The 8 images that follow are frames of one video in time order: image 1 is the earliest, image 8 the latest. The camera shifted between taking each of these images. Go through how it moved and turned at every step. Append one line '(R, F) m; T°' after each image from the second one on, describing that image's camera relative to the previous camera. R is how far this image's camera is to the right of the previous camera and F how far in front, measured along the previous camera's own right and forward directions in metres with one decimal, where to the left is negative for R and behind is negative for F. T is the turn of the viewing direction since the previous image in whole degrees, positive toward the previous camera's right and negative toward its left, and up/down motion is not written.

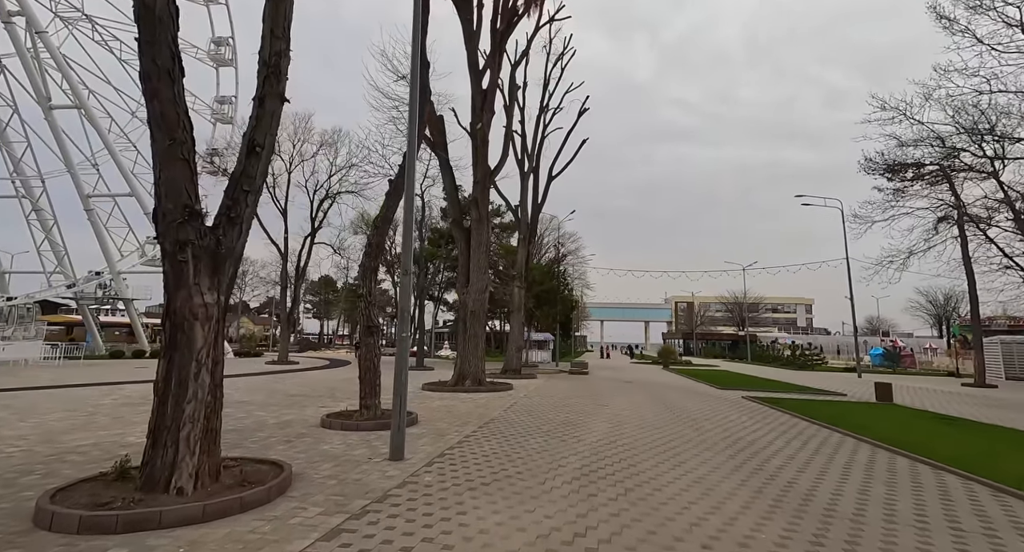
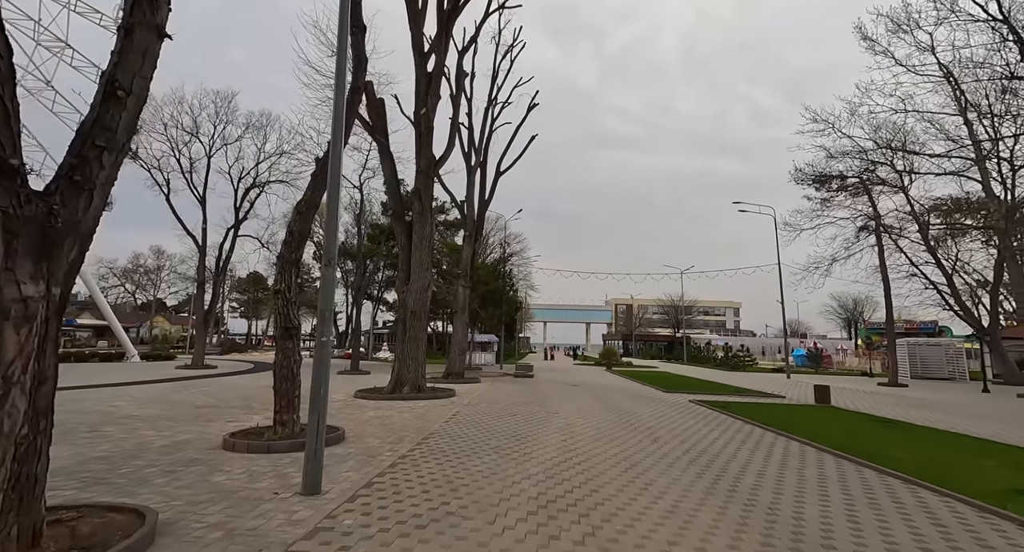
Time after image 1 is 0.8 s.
(0.0, +1.1) m; +7°
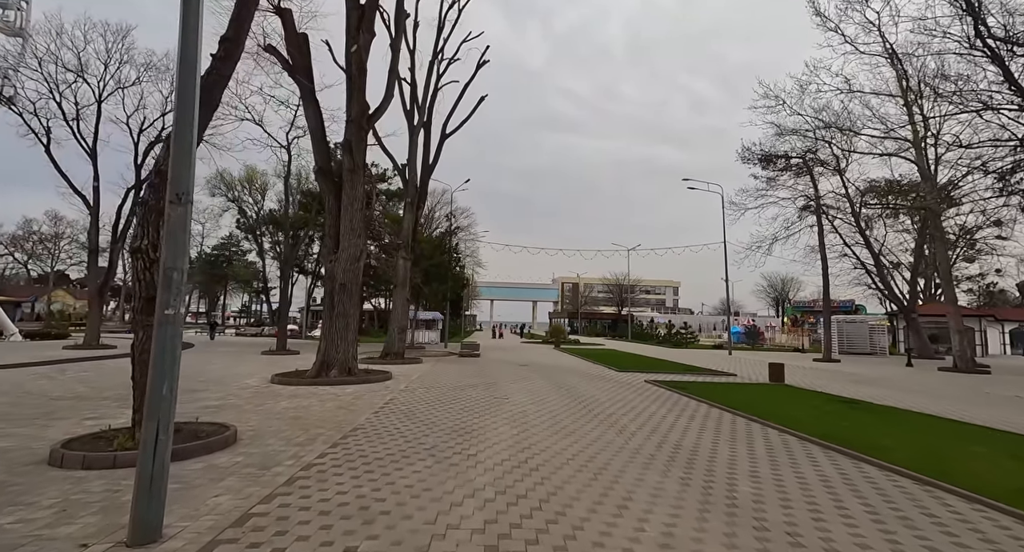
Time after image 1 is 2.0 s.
(+0.1, +1.7) m; +6°
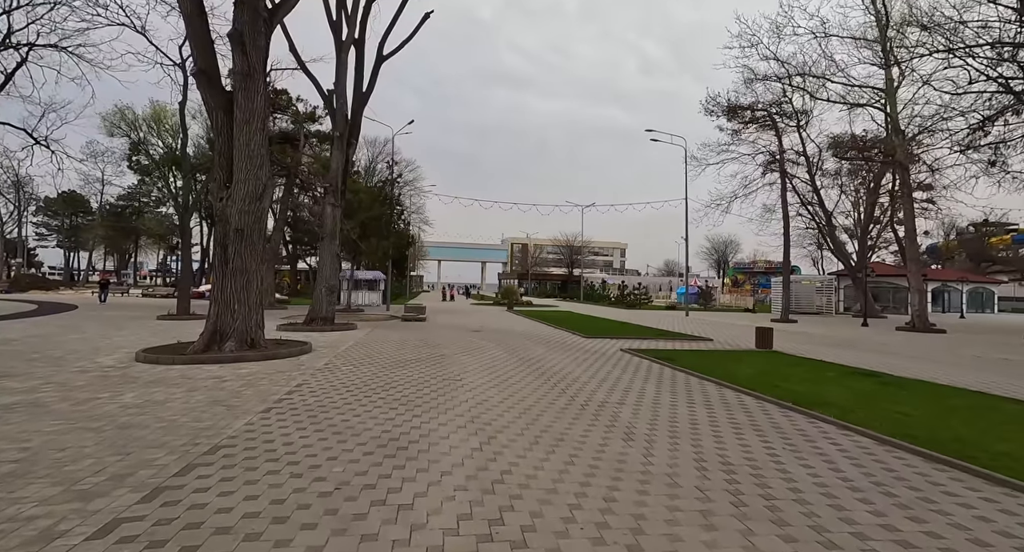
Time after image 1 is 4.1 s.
(-0.1, +3.1) m; +6°
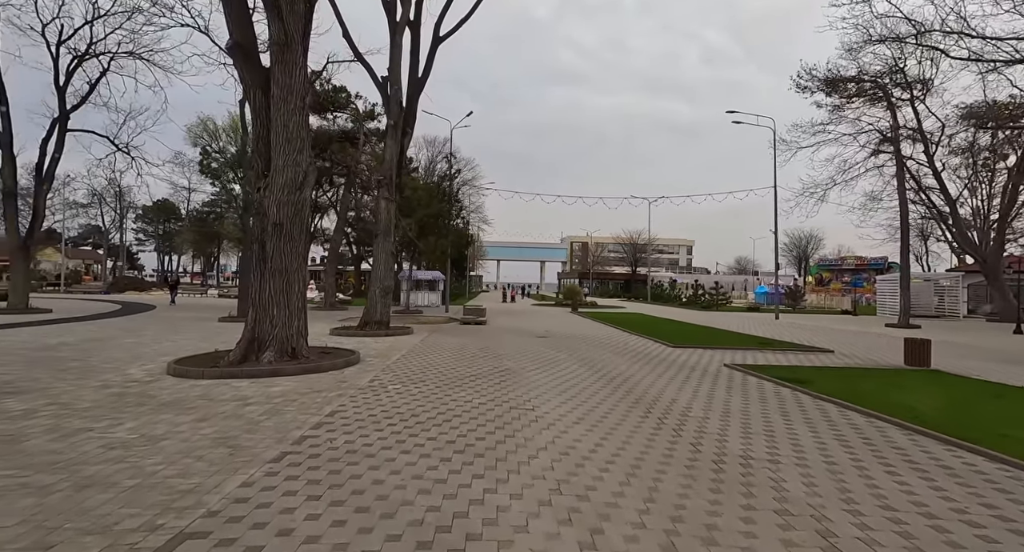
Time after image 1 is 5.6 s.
(-0.4, +2.1) m; -7°
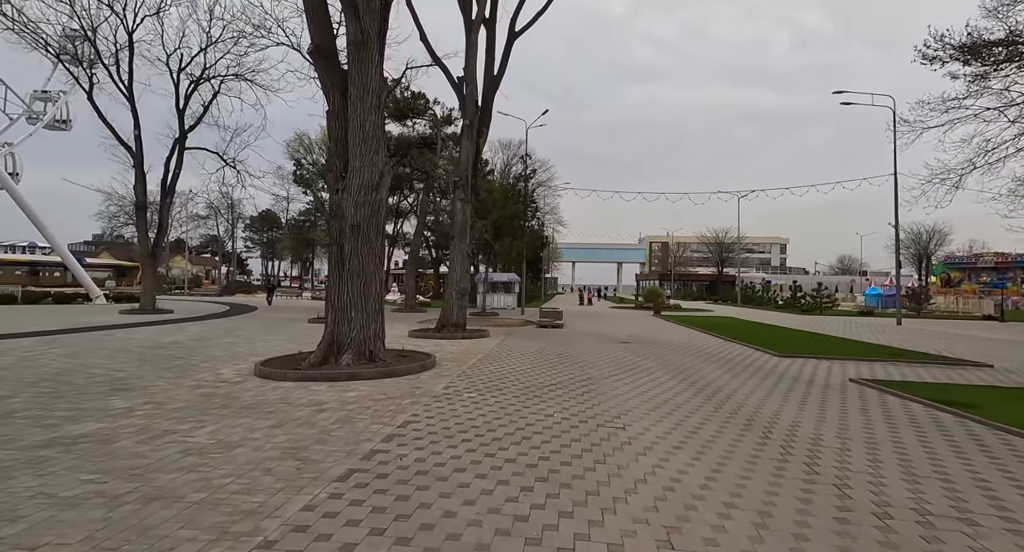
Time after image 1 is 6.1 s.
(-0.1, +0.7) m; -9°
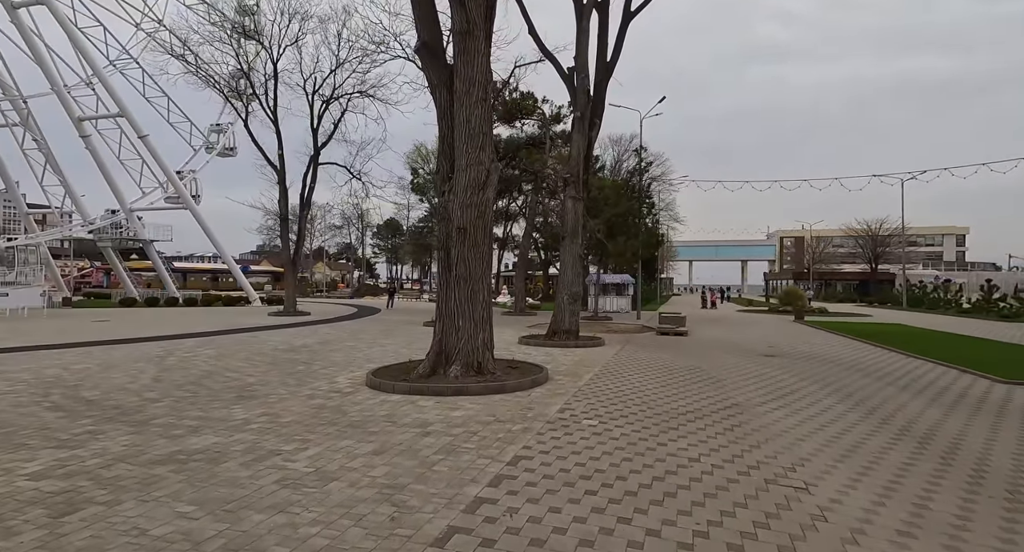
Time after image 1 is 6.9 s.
(-0.2, +1.1) m; -13°
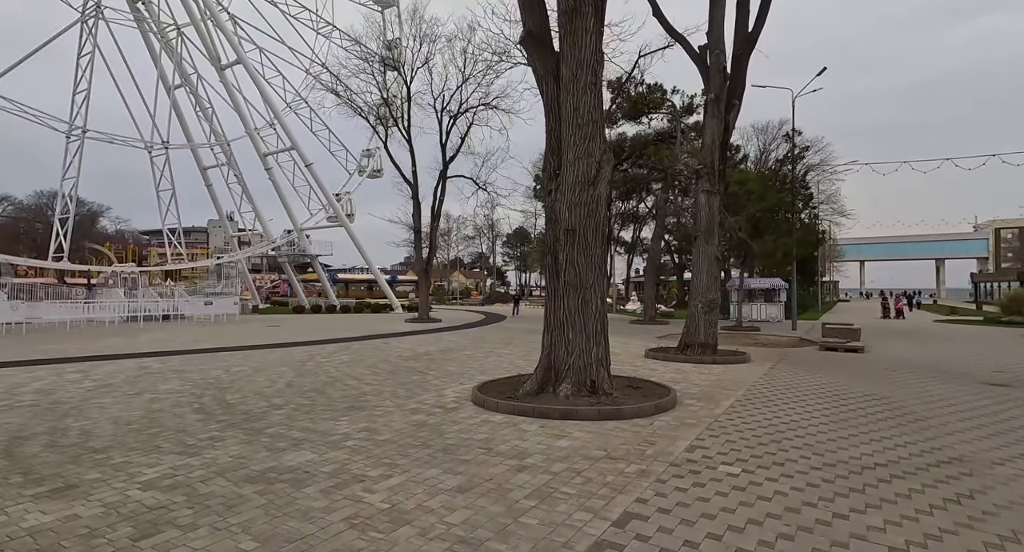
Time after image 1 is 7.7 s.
(+0.2, +1.1) m; -15°
